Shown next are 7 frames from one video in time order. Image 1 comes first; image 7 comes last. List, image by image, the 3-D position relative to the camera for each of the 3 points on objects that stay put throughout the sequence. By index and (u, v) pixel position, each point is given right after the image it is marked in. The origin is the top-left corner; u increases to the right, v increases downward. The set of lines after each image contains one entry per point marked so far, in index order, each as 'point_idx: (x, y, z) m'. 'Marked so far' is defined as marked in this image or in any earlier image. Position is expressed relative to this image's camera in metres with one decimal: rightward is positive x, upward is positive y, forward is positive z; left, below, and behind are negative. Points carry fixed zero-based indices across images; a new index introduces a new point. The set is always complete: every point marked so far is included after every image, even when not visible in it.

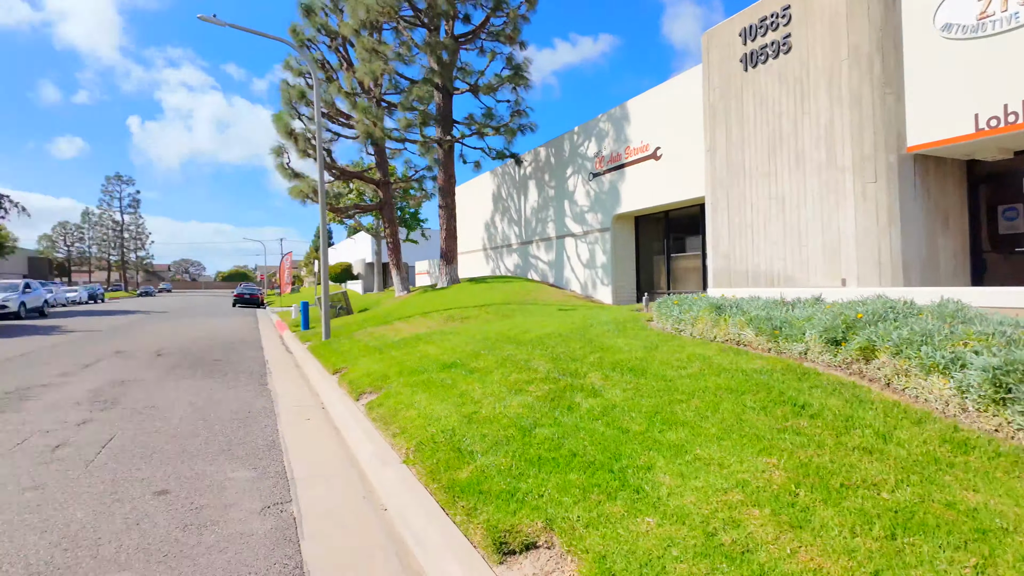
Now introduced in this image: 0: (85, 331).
0: (-13.1, -1.3, +18.1) m
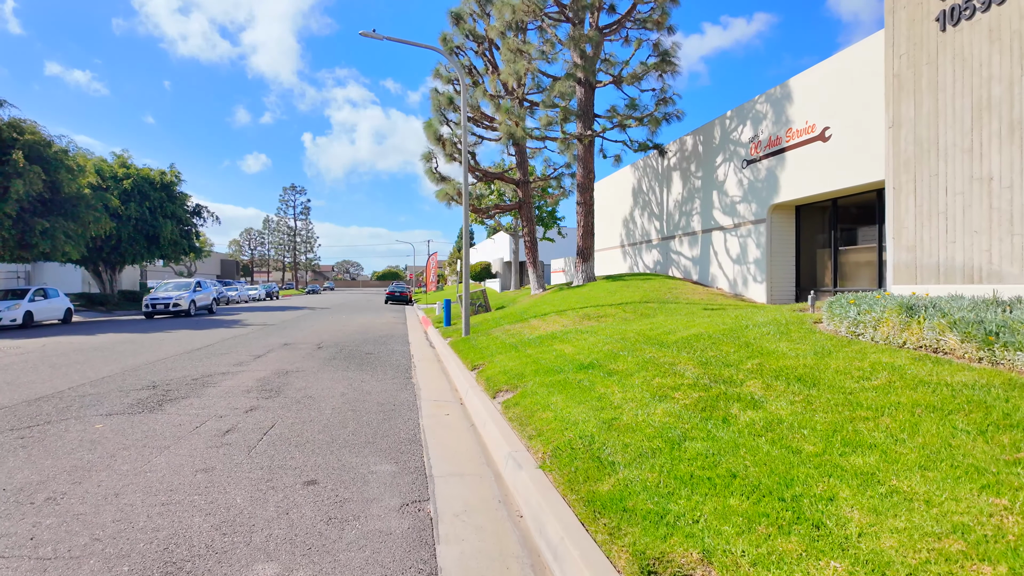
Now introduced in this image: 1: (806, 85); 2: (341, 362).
0: (-8.6, -1.3, +20.3) m
1: (+6.3, +4.4, +12.8) m
2: (-3.1, -1.4, +10.9) m
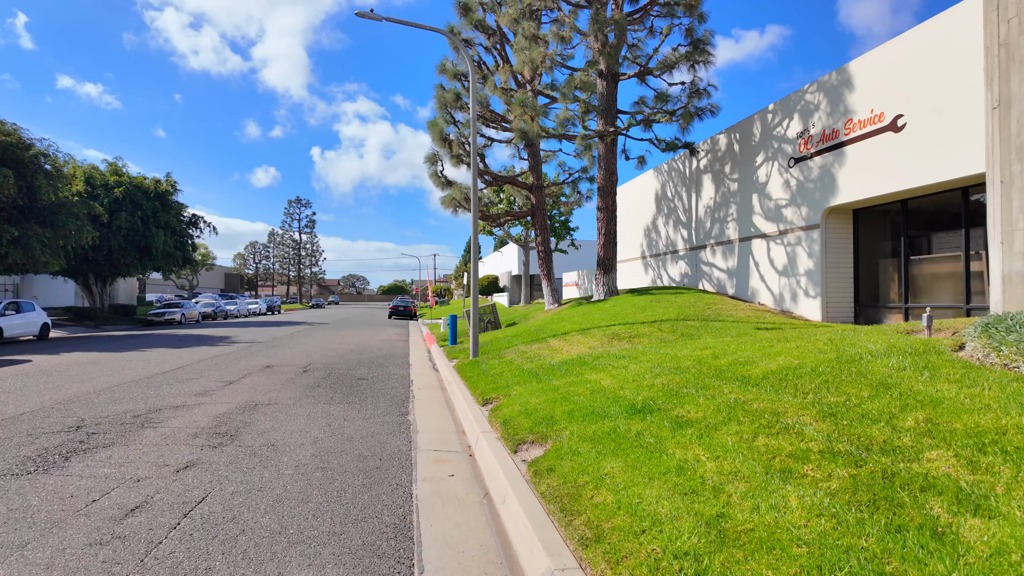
0: (-8.2, -1.7, +18.6) m
1: (+6.7, +4.1, +11.0) m
2: (-2.8, -1.6, +9.1) m
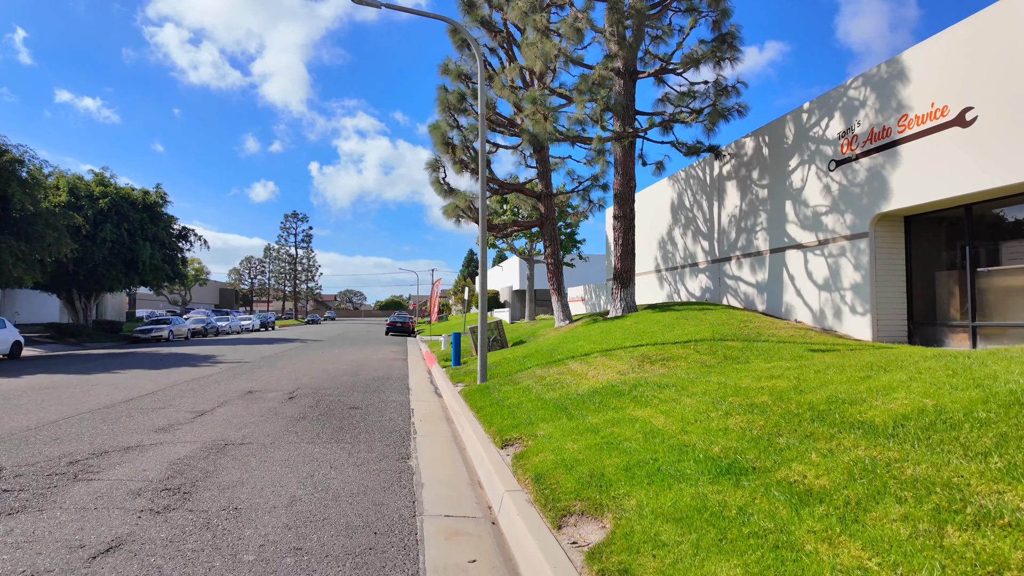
0: (-8.0, -2.1, +17.2) m
1: (+6.9, +3.8, +9.8) m
2: (-2.6, -1.8, +7.7) m
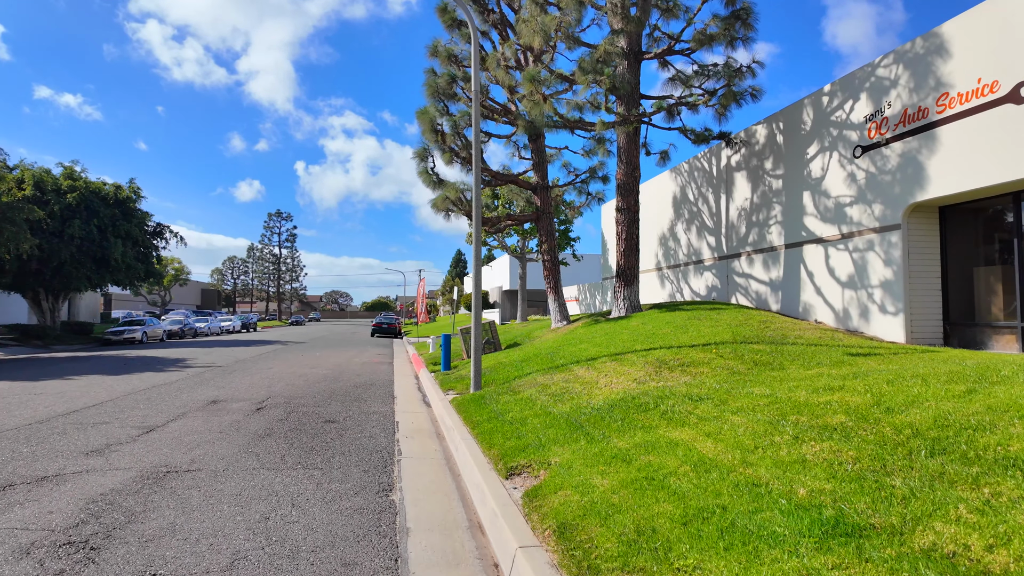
0: (-8.2, -2.1, +15.9) m
1: (+6.9, +3.9, +8.9) m
2: (-2.6, -1.7, +6.6) m
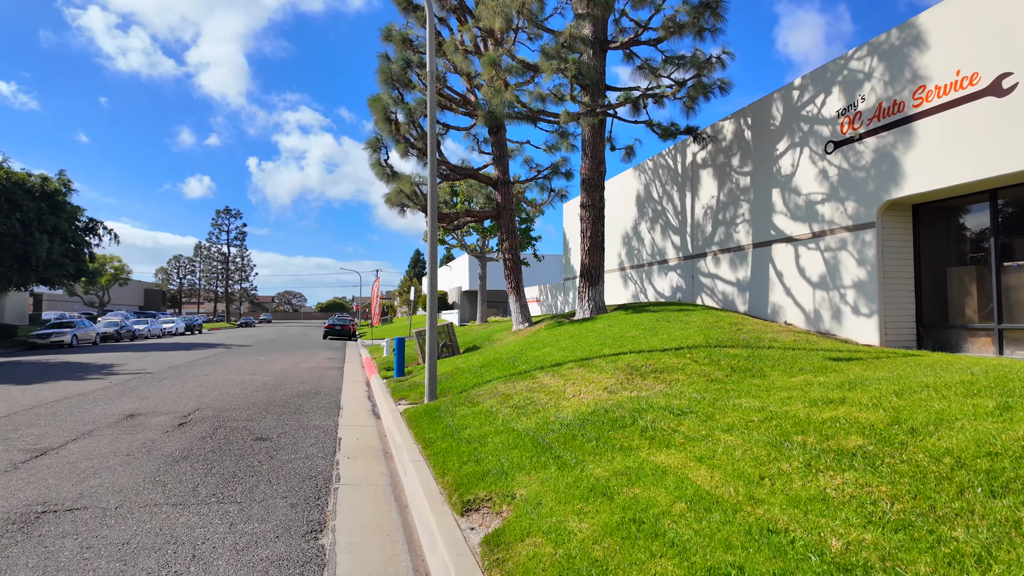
0: (-9.2, -2.1, +14.5) m
1: (+6.3, +3.9, +8.5) m
2: (-3.0, -1.7, +5.6) m
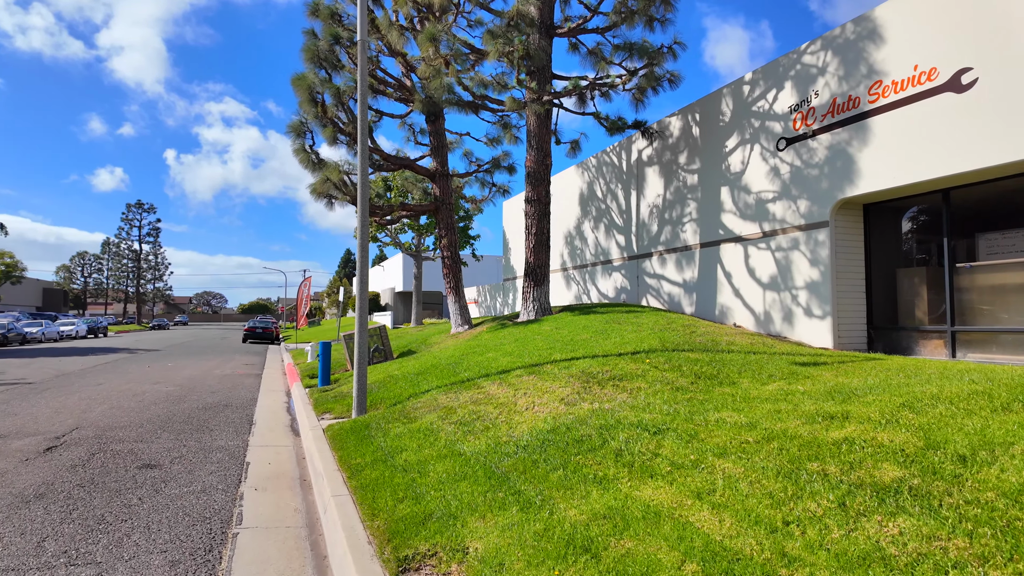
0: (-10.6, -2.0, +12.5) m
1: (+5.6, +3.8, +8.3) m
2: (-3.4, -1.7, +4.3) m
